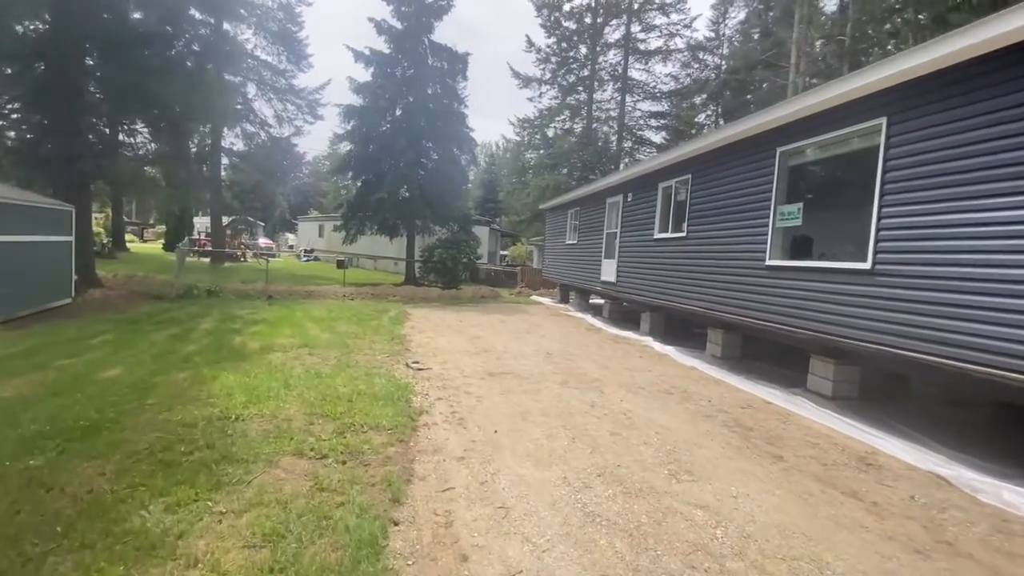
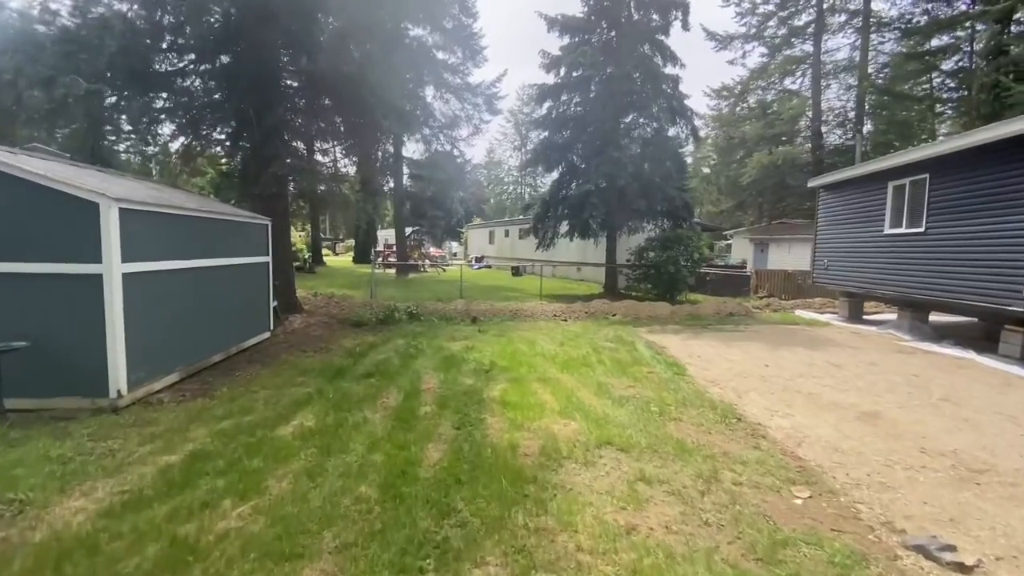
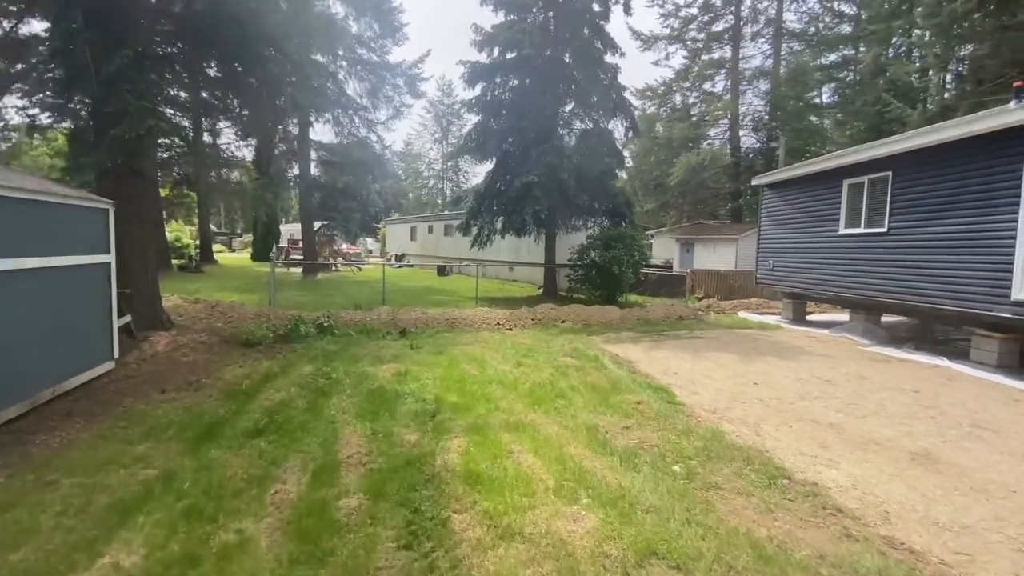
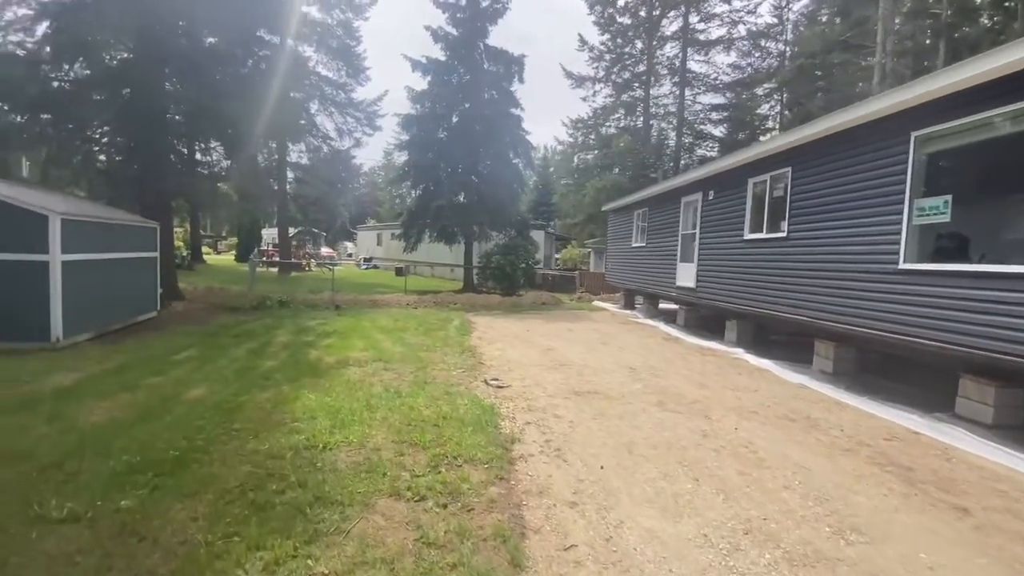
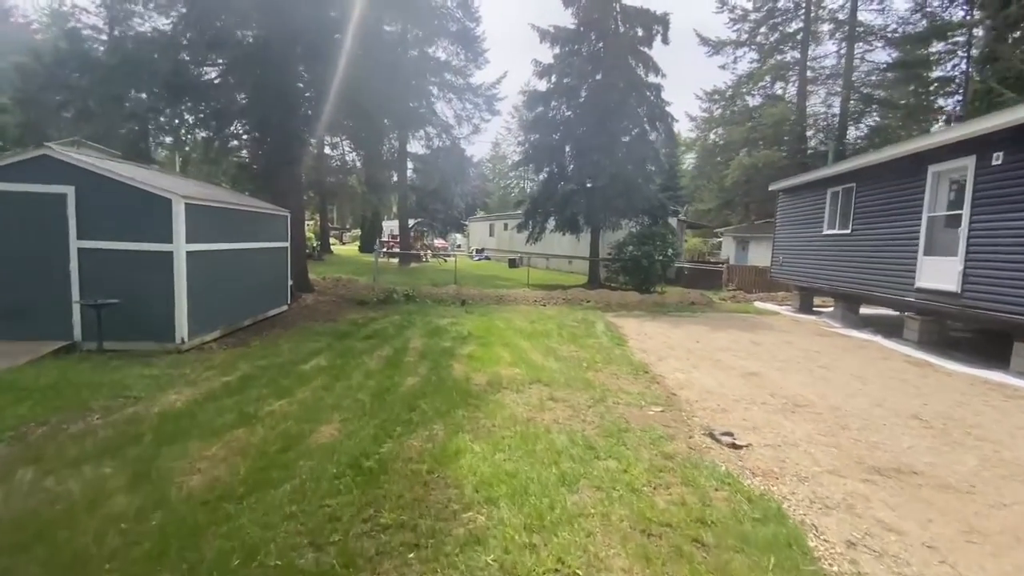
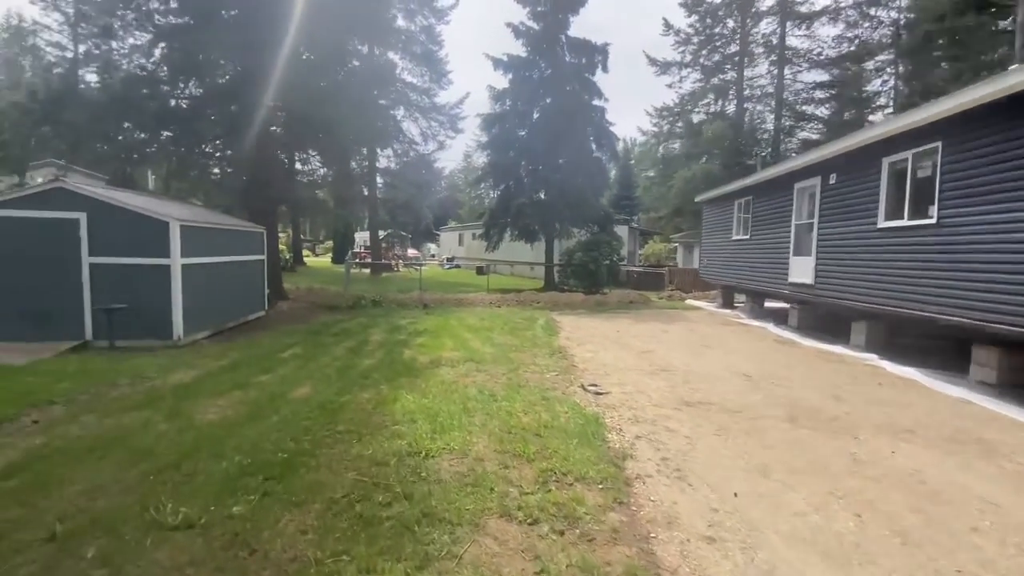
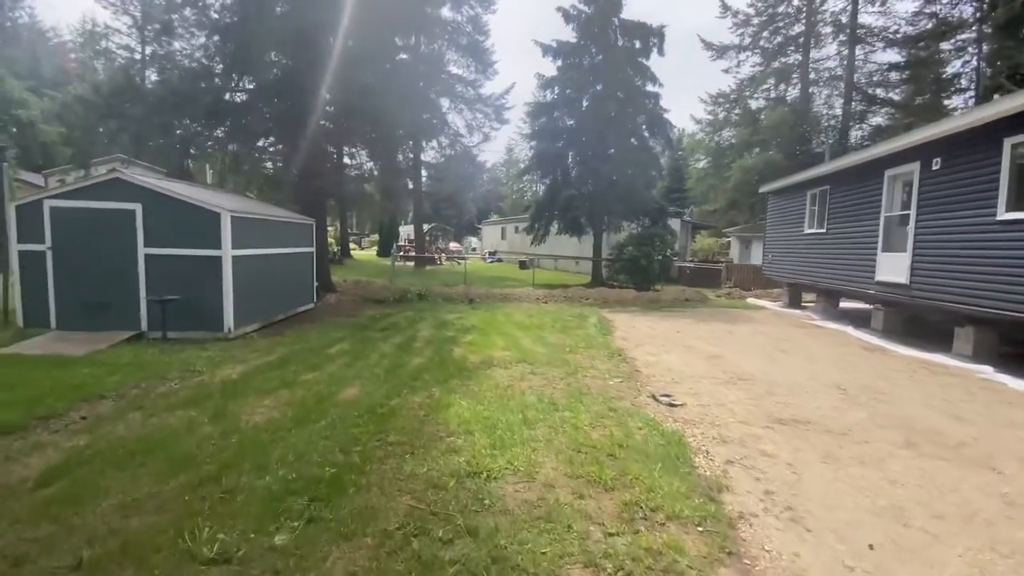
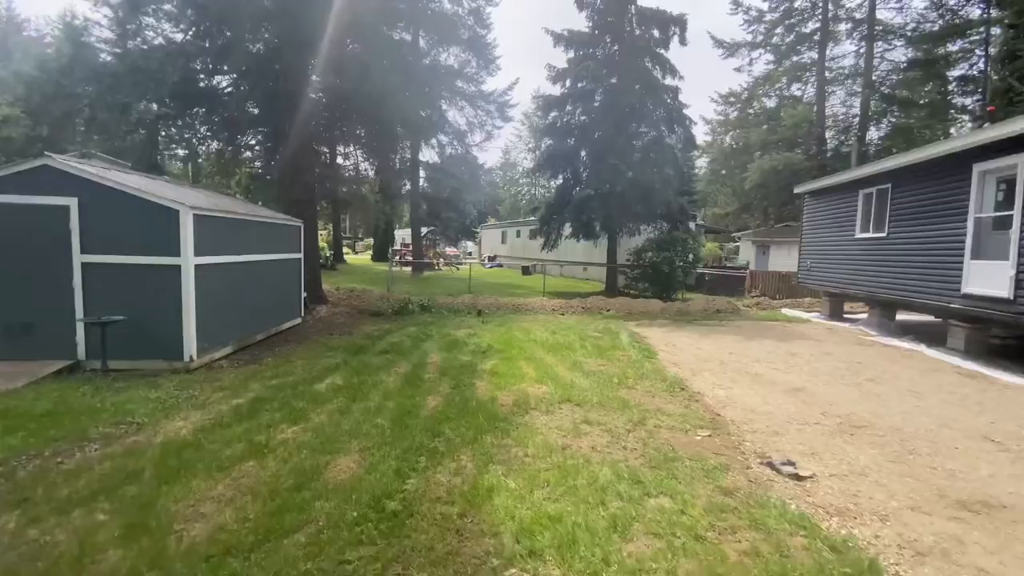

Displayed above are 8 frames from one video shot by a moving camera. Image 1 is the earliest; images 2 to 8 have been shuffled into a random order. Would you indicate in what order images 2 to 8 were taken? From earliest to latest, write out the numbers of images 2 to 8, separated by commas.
4, 6, 7, 5, 8, 2, 3
